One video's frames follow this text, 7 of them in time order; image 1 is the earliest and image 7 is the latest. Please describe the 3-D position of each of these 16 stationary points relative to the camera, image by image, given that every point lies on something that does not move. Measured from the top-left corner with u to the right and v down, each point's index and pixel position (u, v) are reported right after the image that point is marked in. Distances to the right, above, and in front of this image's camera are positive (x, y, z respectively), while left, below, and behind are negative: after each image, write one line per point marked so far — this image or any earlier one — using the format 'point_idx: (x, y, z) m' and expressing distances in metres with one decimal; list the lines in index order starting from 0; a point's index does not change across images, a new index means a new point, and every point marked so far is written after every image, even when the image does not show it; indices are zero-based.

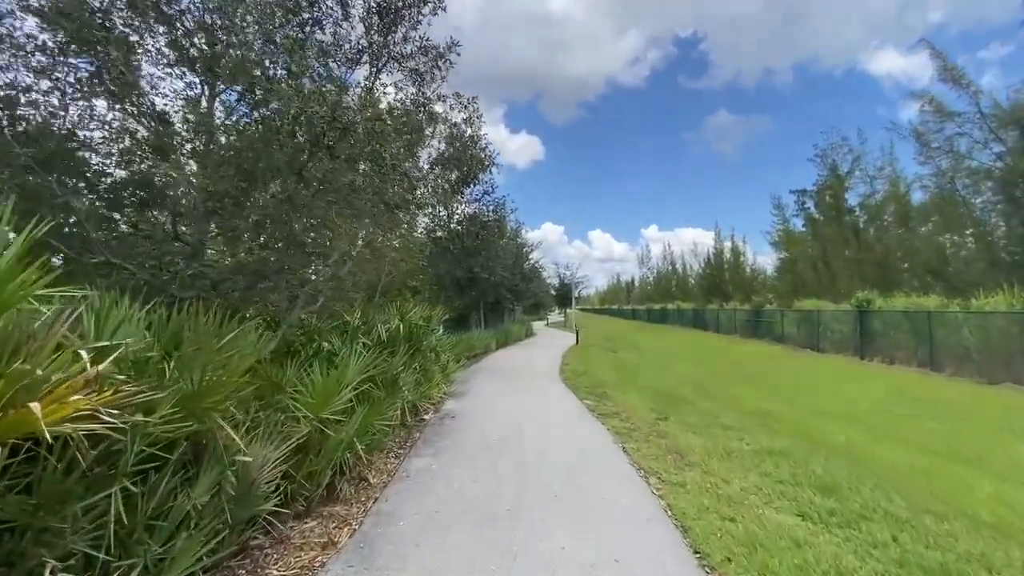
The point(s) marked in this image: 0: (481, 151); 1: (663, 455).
0: (-1.3, +4.5, +15.9) m
1: (+2.1, -2.3, +6.5) m
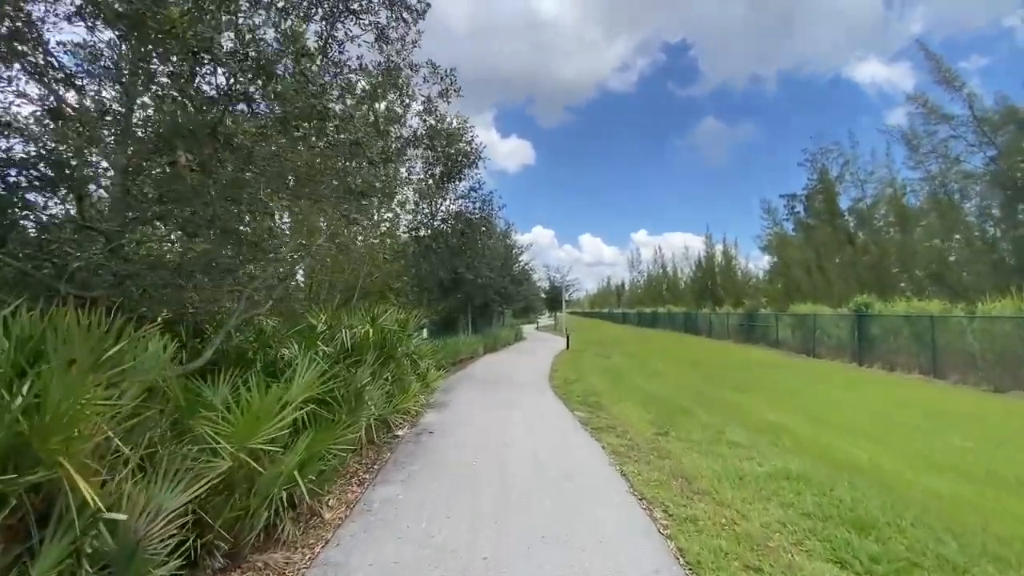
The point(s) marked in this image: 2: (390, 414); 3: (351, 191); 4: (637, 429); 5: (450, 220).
0: (-1.7, +4.5, +15.0) m
1: (+1.8, -2.3, +5.7) m
2: (-1.9, -1.9, +7.1) m
3: (-2.2, +1.3, +6.4) m
4: (+2.1, -2.4, +8.1) m
5: (-2.0, +2.2, +15.5) m
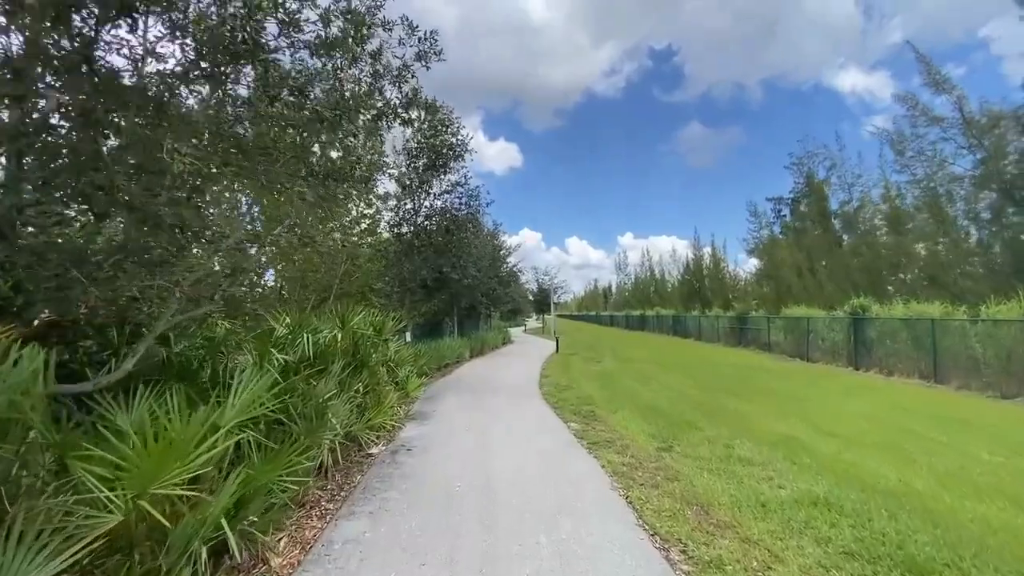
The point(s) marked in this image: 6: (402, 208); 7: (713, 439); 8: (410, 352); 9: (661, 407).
0: (-2.1, +4.4, +14.2) m
1: (+1.7, -2.3, +4.9) m
2: (-2.0, -1.9, +6.2) m
3: (-2.3, +1.3, +5.6) m
4: (+2.0, -2.4, +7.3) m
5: (-2.4, +2.2, +14.6) m
6: (-3.4, +2.5, +14.3) m
7: (+3.2, -2.4, +7.6) m
8: (-2.3, -1.4, +10.7) m
9: (+3.2, -2.5, +10.2) m
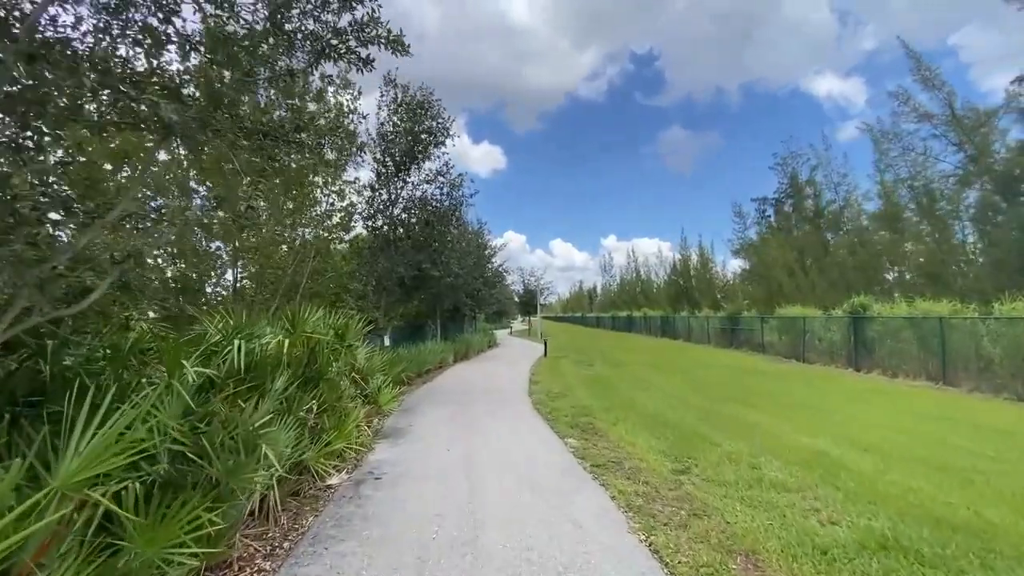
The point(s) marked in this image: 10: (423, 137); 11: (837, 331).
0: (-2.5, +4.4, +13.0) m
1: (+1.7, -2.2, +3.8) m
2: (-2.1, -1.8, +5.0) m
3: (-2.4, +1.4, +4.4) m
4: (+1.8, -2.3, +6.3) m
5: (-2.8, +2.2, +13.4) m
6: (-3.8, +2.5, +13.0) m
7: (+3.1, -2.3, +6.6) m
8: (-2.6, -1.4, +9.5) m
9: (+3.0, -2.5, +9.1) m
10: (-2.5, +4.2, +13.0) m
11: (+13.1, -1.7, +19.2) m
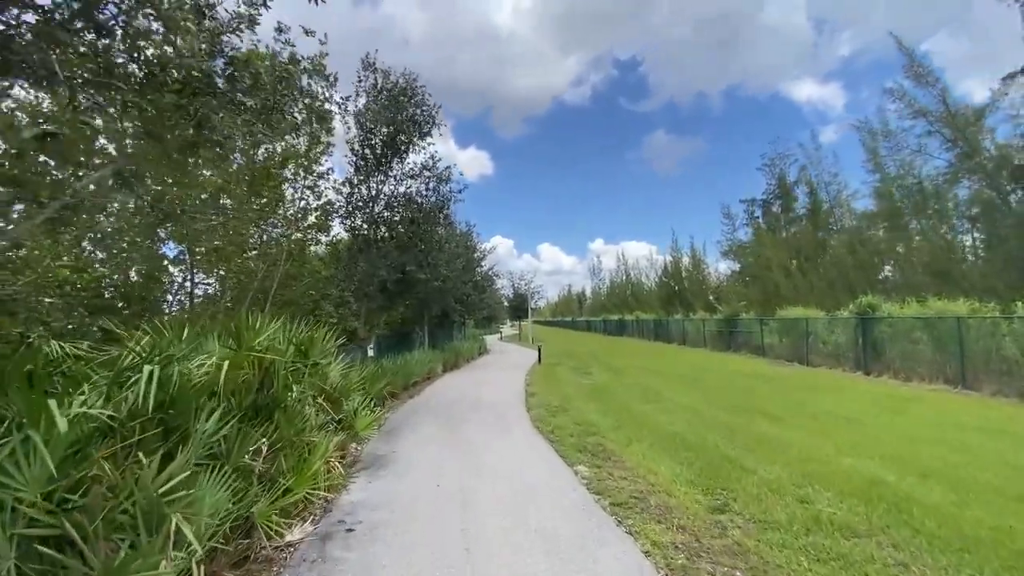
0: (-2.7, +4.3, +11.9) m
1: (+1.8, -2.2, +2.8) m
2: (-2.0, -1.9, +3.9) m
3: (-2.4, +1.4, +3.3) m
4: (+1.9, -2.3, +5.2) m
5: (-3.0, +2.1, +12.3) m
6: (-4.0, +2.4, +11.9) m
7: (+3.1, -2.3, +5.6) m
8: (-2.6, -1.5, +8.3) m
9: (+2.9, -2.5, +8.1) m
10: (-2.7, +4.0, +12.0) m
11: (+12.8, -1.7, +18.4) m
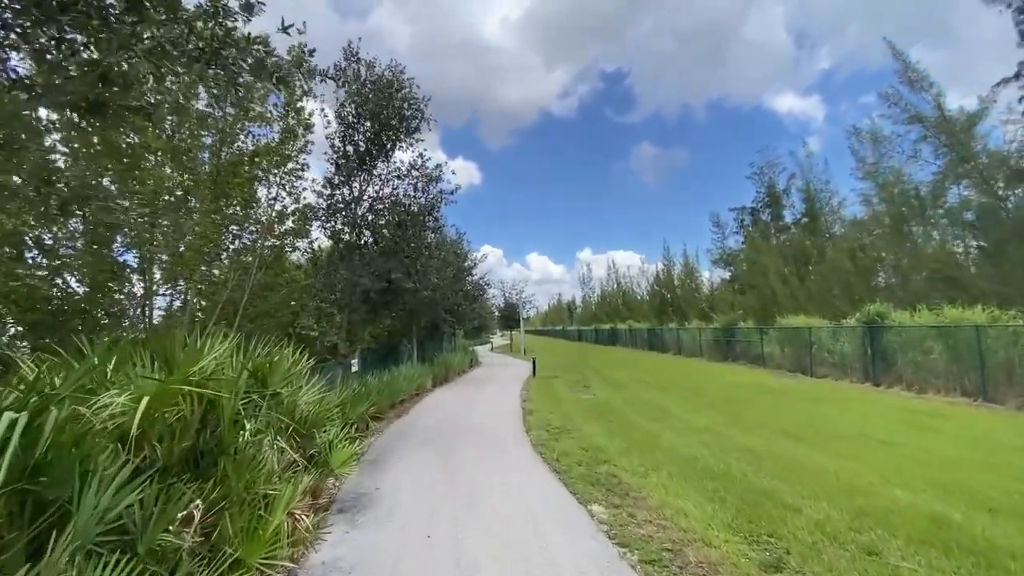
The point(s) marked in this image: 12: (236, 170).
0: (-2.8, +4.1, +11.0) m
1: (+1.9, -2.2, +1.9) m
2: (-1.9, -1.9, +2.9) m
3: (-2.3, +1.3, +2.3) m
4: (+1.9, -2.4, +4.3) m
5: (-3.1, +1.8, +11.4) m
6: (-4.1, +2.1, +10.9) m
7: (+3.2, -2.4, +4.7) m
8: (-2.6, -1.7, +7.3) m
9: (+3.0, -2.6, +7.2) m
10: (-2.8, +3.8, +11.1) m
11: (+12.6, -2.0, +17.8) m
12: (-5.0, +2.2, +8.5) m
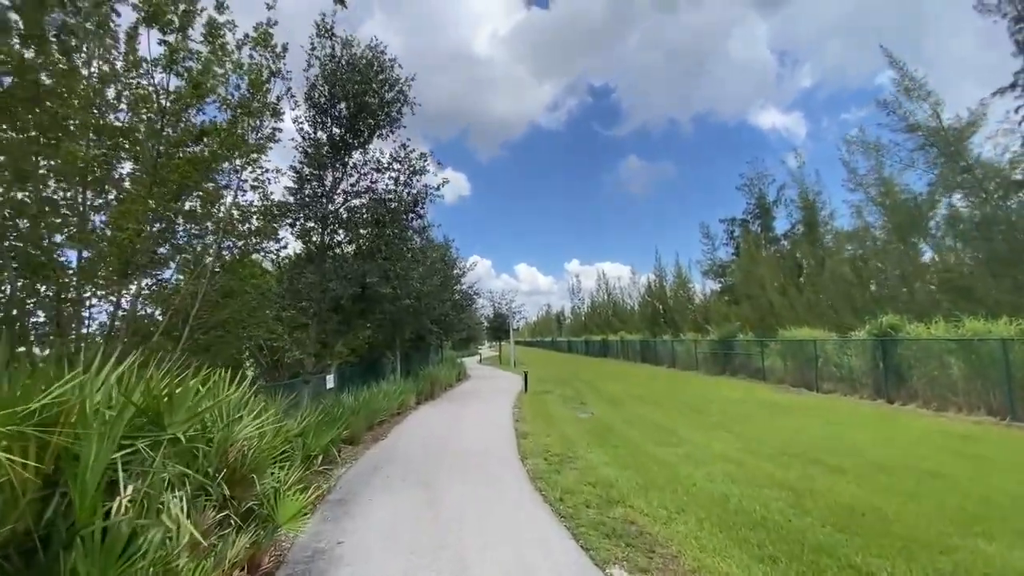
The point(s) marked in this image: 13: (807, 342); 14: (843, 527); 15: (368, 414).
0: (-2.9, +3.9, +9.9) m
1: (+2.0, -2.2, +0.7) m
2: (-1.9, -1.9, +1.7) m
3: (-2.2, +1.3, +1.2) m
4: (+1.9, -2.4, +3.2) m
5: (-3.2, +1.7, +10.2) m
6: (-4.2, +2.0, +9.7) m
7: (+3.2, -2.5, +3.5) m
8: (-2.7, -1.7, +6.1) m
9: (+2.9, -2.7, +6.1) m
10: (-2.9, +3.7, +9.9) m
11: (+12.3, -2.4, +16.9) m
12: (-5.0, +2.1, +7.3) m
13: (+12.1, -2.2, +19.5) m
14: (+3.6, -2.6, +5.3) m
15: (-3.2, -2.8, +10.4) m
